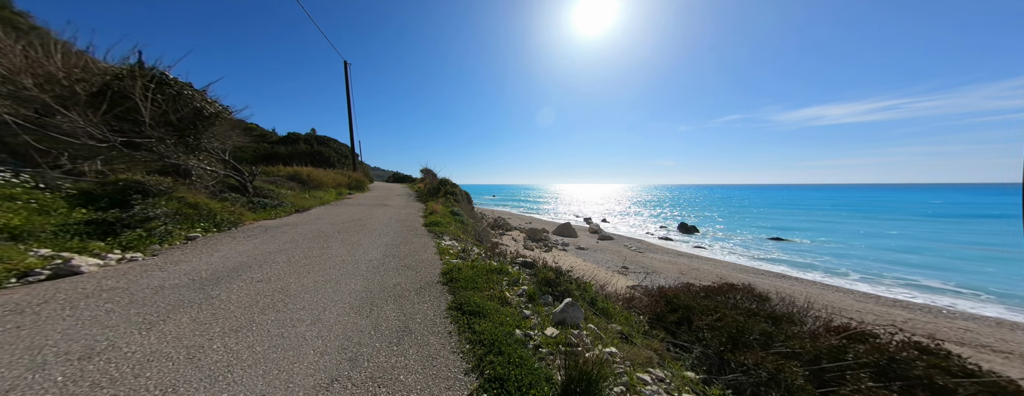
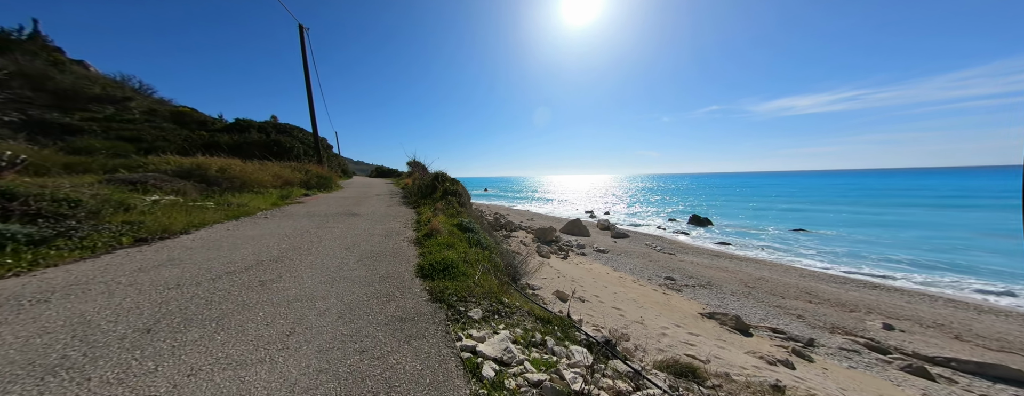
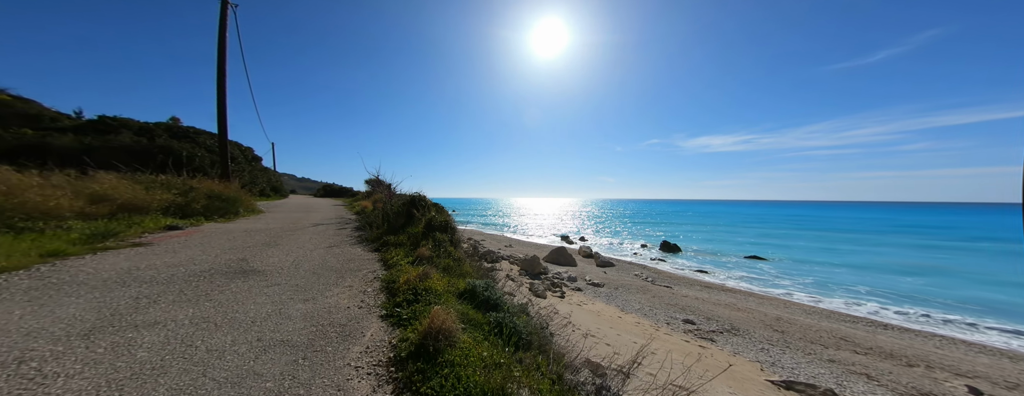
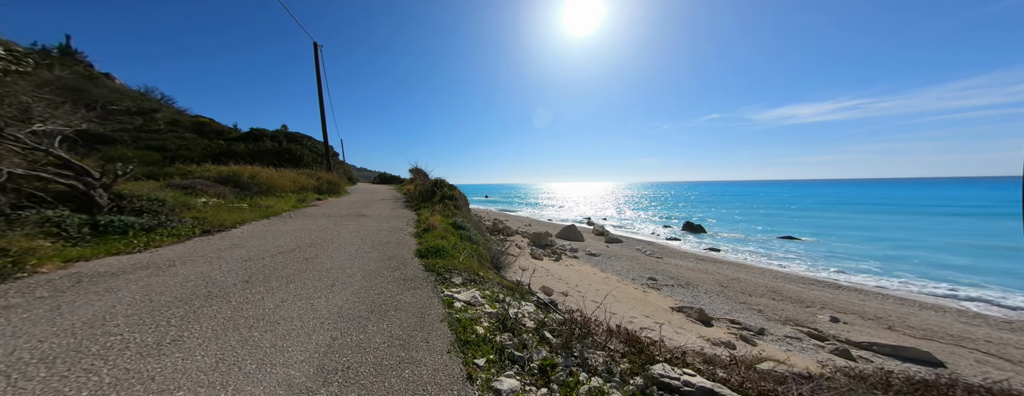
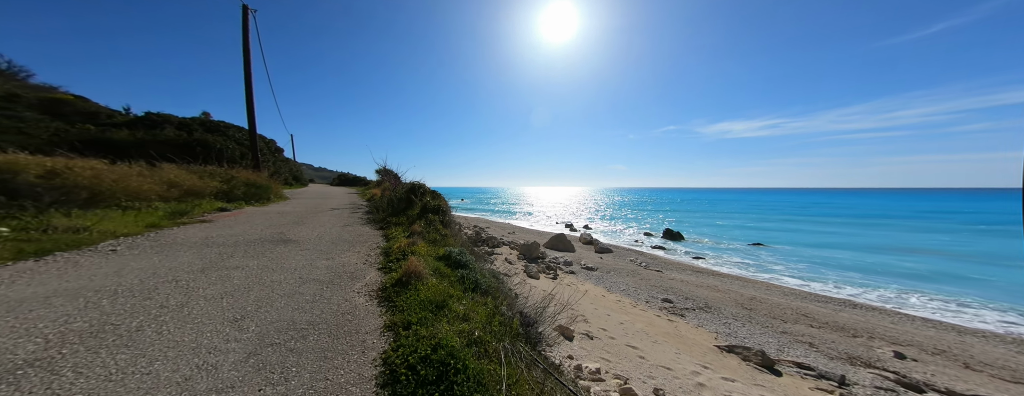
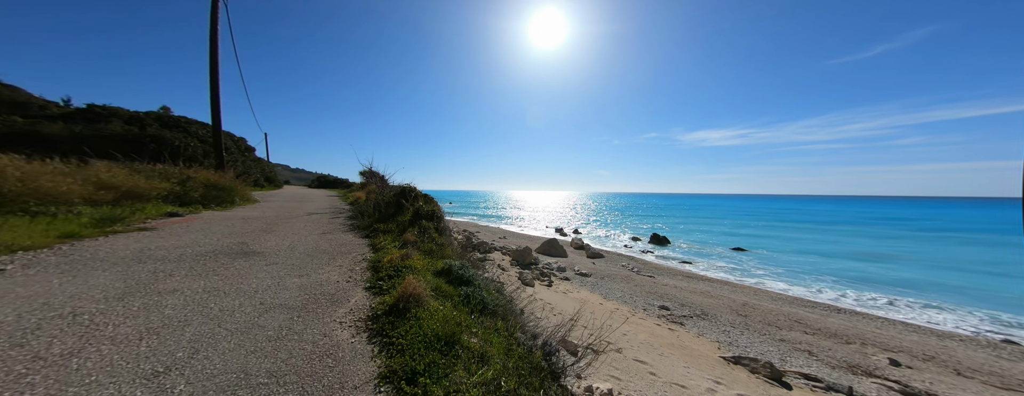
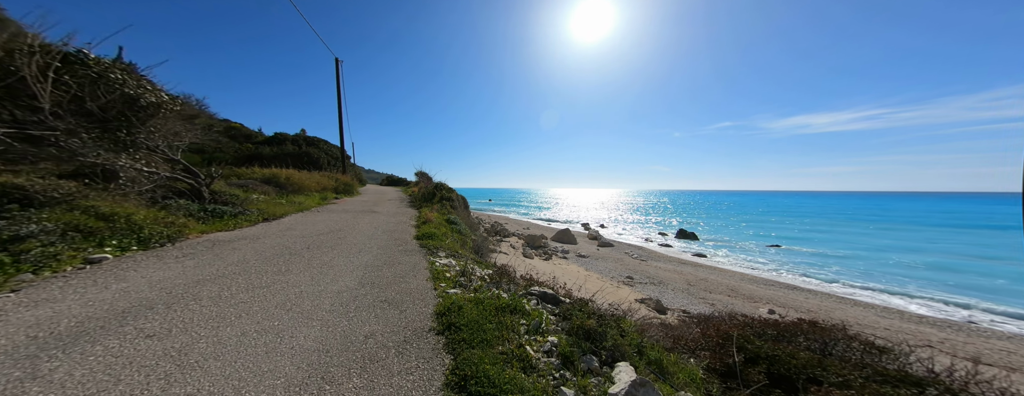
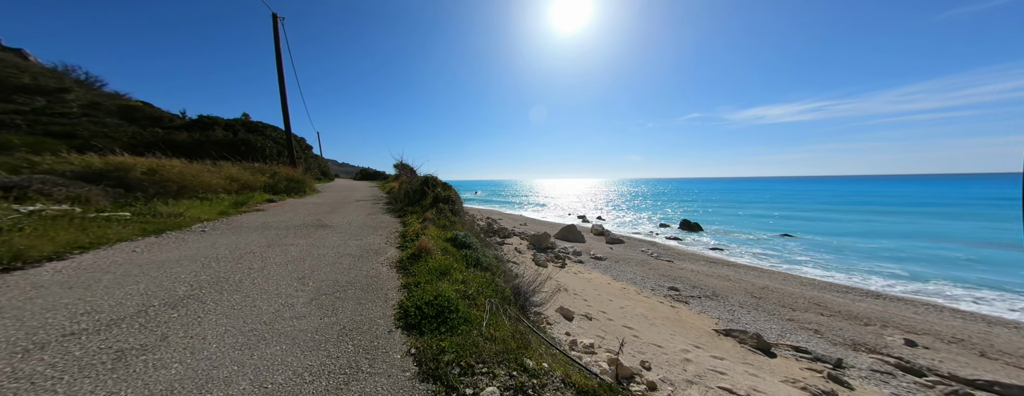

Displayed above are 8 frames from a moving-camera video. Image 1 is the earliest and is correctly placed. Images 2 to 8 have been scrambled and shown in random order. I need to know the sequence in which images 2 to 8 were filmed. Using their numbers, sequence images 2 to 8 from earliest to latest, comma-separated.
7, 4, 2, 8, 5, 6, 3
